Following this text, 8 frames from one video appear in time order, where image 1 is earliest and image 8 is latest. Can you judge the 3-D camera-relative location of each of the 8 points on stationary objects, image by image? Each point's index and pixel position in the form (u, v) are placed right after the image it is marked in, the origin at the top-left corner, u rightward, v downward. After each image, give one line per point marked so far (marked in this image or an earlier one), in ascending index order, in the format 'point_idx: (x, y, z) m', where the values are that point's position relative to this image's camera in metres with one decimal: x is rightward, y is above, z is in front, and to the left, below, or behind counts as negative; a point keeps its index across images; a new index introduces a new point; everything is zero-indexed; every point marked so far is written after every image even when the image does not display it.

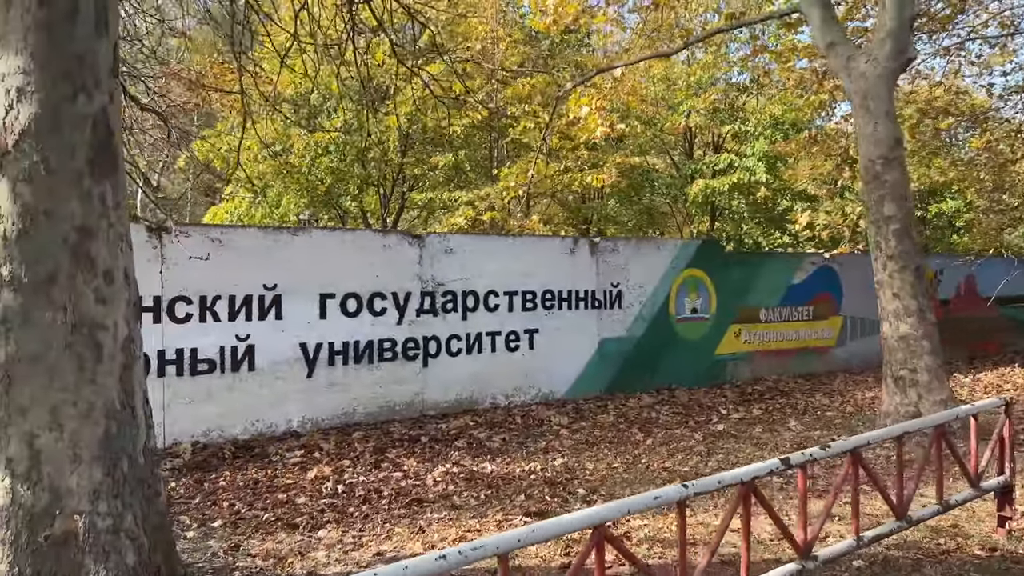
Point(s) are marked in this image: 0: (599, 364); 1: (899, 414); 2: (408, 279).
0: (+1.0, -0.8, +9.0) m
1: (+3.0, -1.0, +6.7) m
2: (-0.9, +0.1, +7.5) m
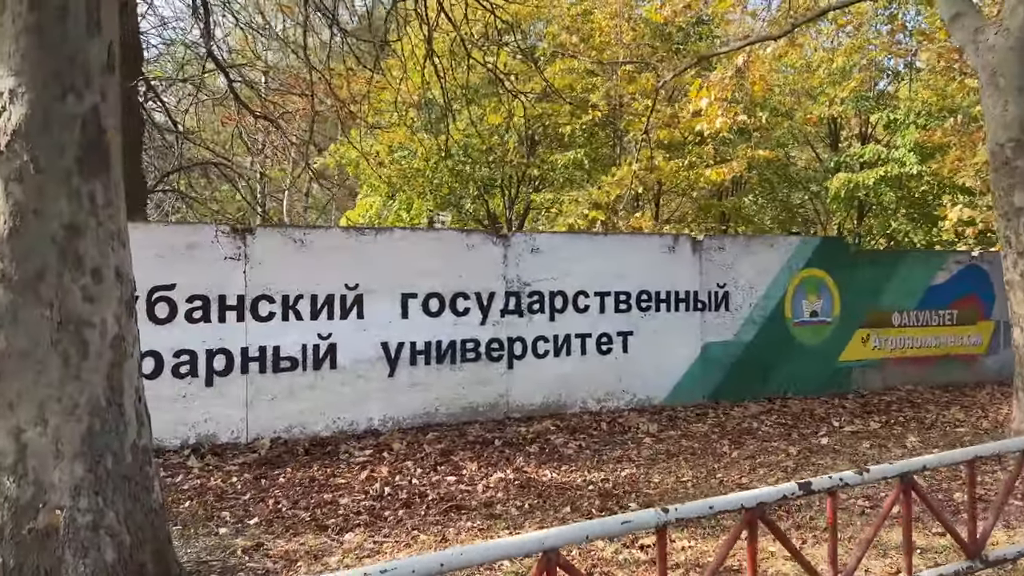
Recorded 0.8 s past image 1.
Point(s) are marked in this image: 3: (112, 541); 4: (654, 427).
0: (+2.0, -0.8, +8.5) m
1: (+3.6, -1.0, +5.9) m
2: (-0.2, +0.1, +7.3) m
3: (-1.3, -0.9, +2.8) m
4: (+1.2, -1.2, +7.1) m
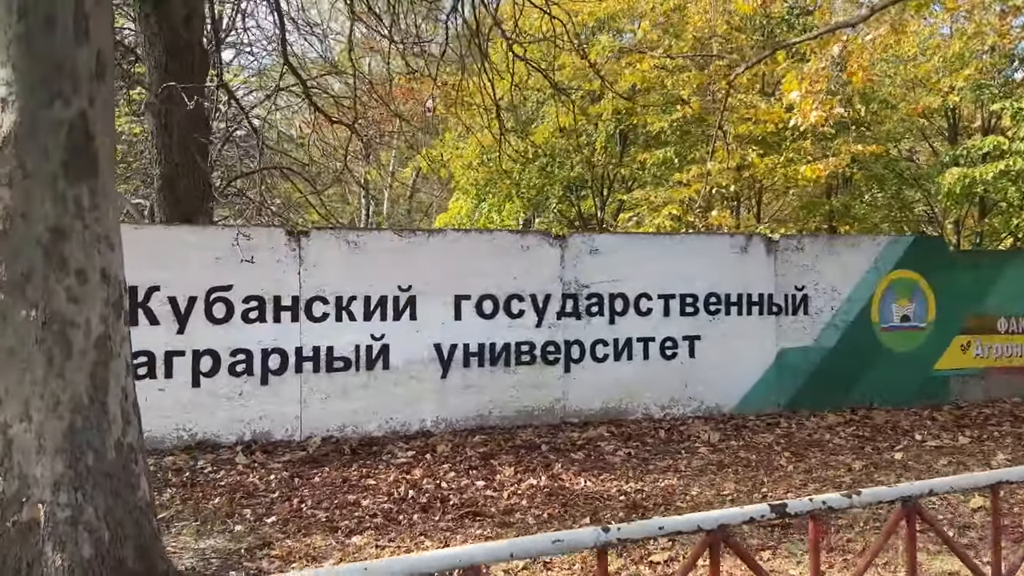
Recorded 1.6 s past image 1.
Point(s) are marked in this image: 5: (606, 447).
0: (+2.6, -0.9, +8.1) m
1: (+3.9, -1.1, +5.3) m
2: (+0.3, +0.1, +7.2) m
3: (-1.4, -0.9, +2.8) m
4: (+1.7, -1.2, +6.8) m
5: (+0.7, -1.2, +6.3) m
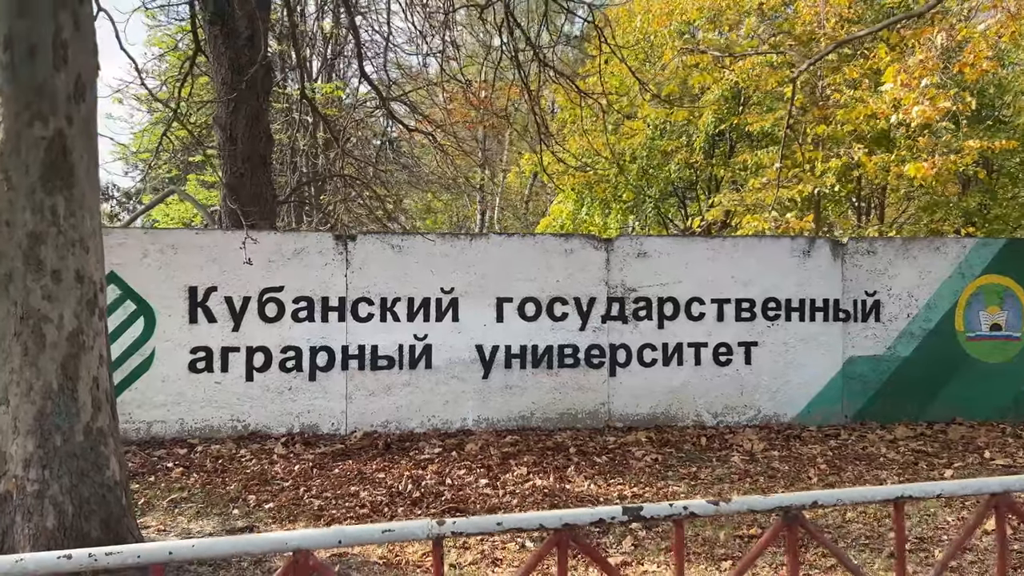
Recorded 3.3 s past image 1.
0: (+3.1, -0.9, +7.7) m
1: (+3.9, -1.1, +4.7) m
2: (+0.7, 0.0, +7.2) m
3: (-1.8, -0.9, +3.2) m
4: (+2.0, -1.2, +6.6) m
5: (+0.9, -1.2, +6.2) m
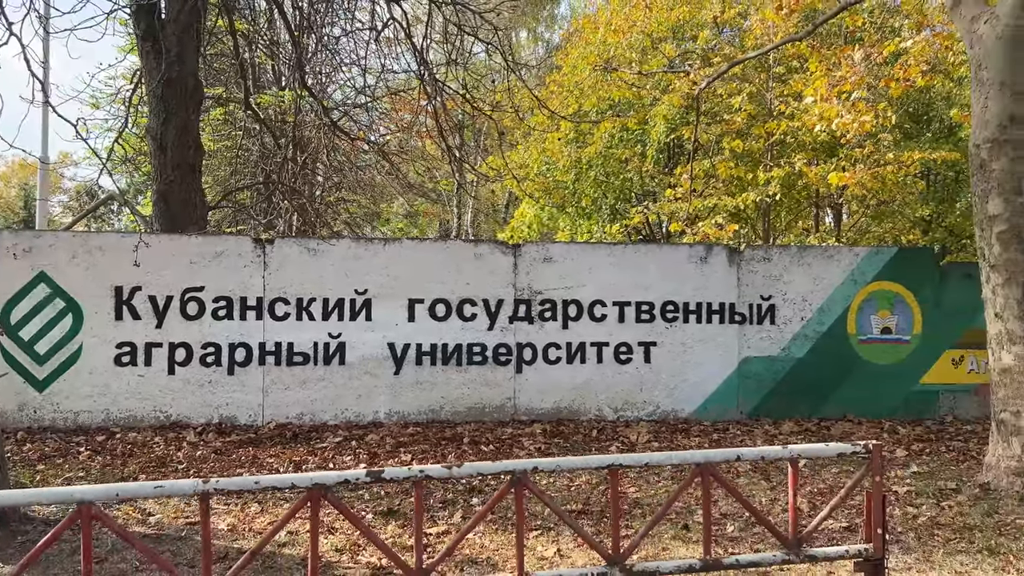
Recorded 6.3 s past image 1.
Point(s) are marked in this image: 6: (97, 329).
0: (+2.3, -1.0, +8.2) m
1: (+3.1, -1.1, +5.2) m
2: (-0.1, 0.0, +7.7) m
3: (-2.6, -0.8, +3.7) m
4: (+1.1, -1.3, +7.1) m
5: (+0.1, -1.3, +6.7) m
6: (-3.5, -0.4, +7.1) m
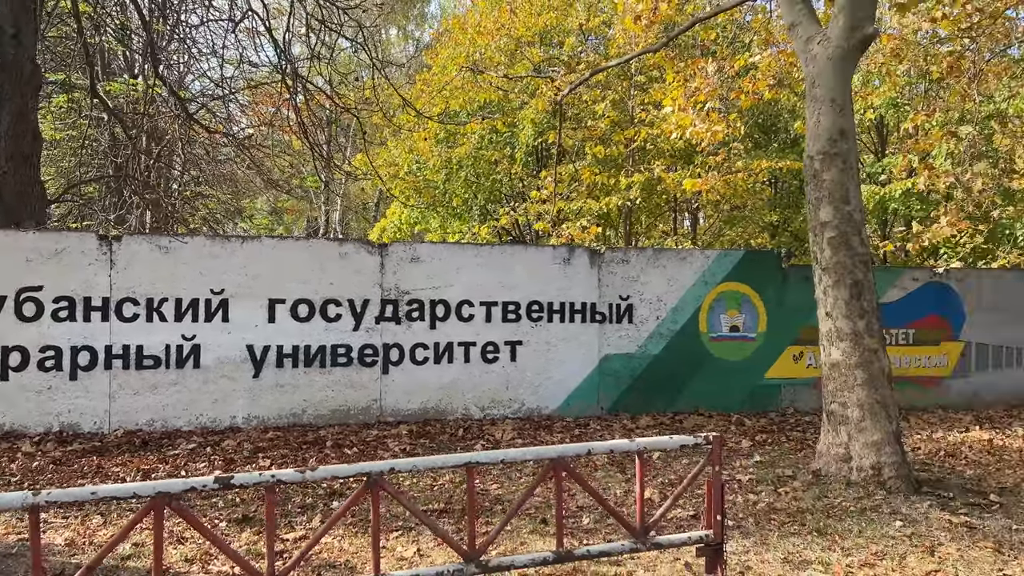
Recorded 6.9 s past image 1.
0: (+0.9, -1.0, +8.4) m
1: (+2.2, -1.2, +5.7) m
2: (-1.3, 0.0, +7.6) m
3: (-3.2, -0.8, +3.2) m
4: (0.0, -1.3, +7.2) m
5: (-1.0, -1.3, +6.7) m
6: (-4.7, -0.3, +6.5) m
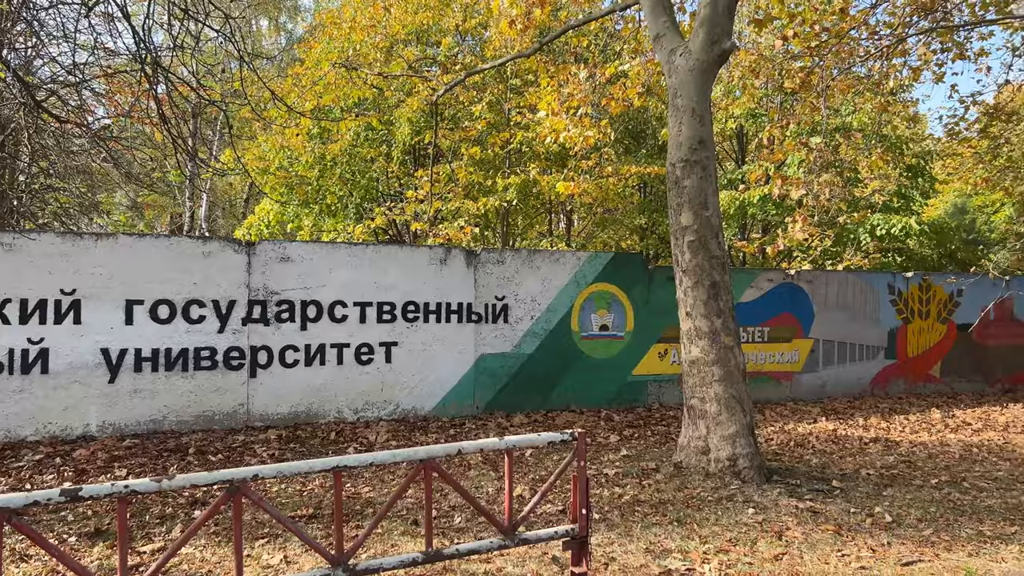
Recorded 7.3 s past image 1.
0: (-0.4, -1.0, +8.5) m
1: (+1.3, -1.2, +5.9) m
2: (-2.5, 0.0, +7.4) m
3: (-3.6, -0.8, +2.8) m
4: (-1.1, -1.3, +7.1) m
5: (-2.0, -1.3, +6.5) m
6: (-5.6, -0.3, +5.7) m
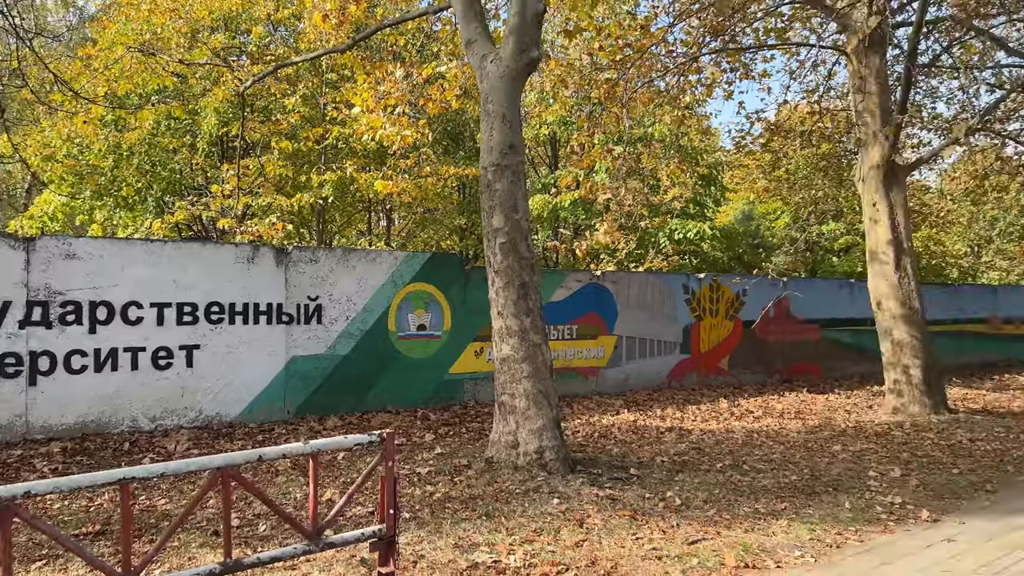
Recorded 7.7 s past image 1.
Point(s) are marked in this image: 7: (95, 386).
0: (-2.3, -1.0, +8.3) m
1: (-0.1, -1.2, +6.1) m
2: (-4.1, 0.0, +6.7) m
3: (-4.2, -0.8, +1.9) m
4: (-2.7, -1.3, +6.8) m
5: (-3.4, -1.3, +5.9) m
6: (-6.7, -0.3, +4.4) m
7: (-3.6, -0.8, +7.1) m
